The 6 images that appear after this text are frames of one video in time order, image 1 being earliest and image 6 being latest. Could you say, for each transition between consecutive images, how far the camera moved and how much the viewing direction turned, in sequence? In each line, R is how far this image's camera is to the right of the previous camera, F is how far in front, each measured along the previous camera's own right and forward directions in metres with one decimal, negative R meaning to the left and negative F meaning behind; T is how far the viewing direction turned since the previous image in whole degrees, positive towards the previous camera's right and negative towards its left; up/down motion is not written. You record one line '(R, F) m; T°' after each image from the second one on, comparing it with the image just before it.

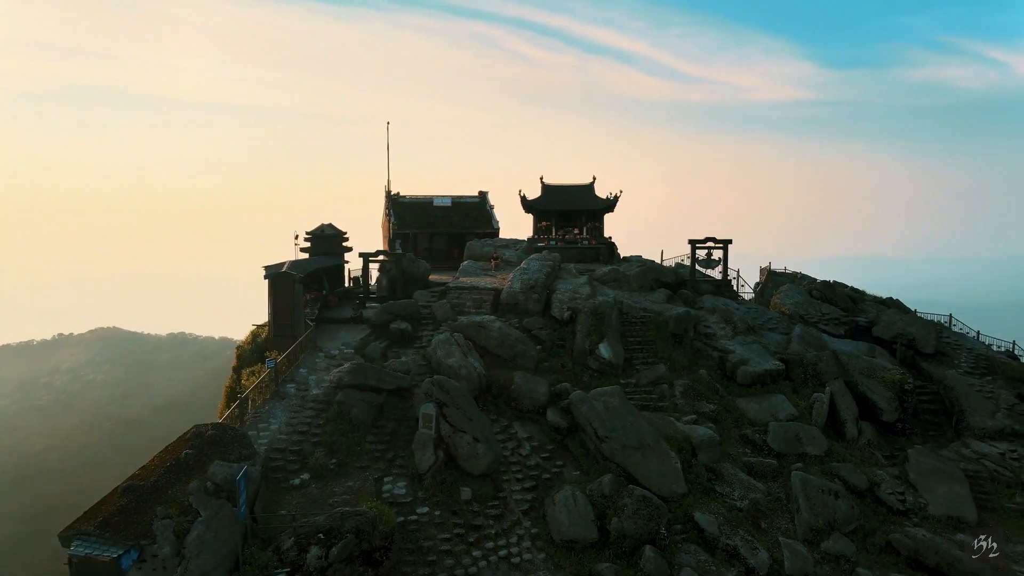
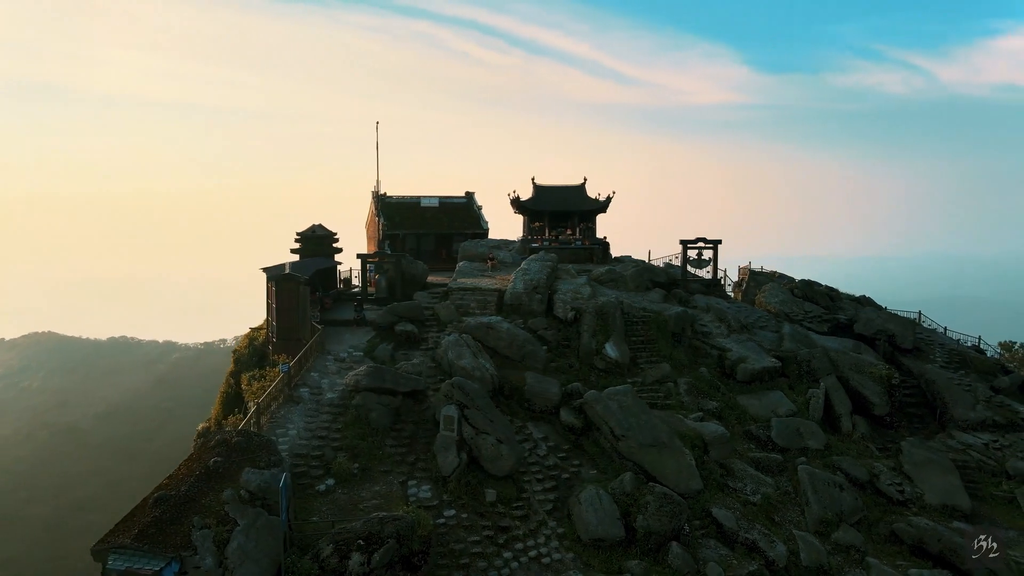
(-1.5, +0.1) m; +4°
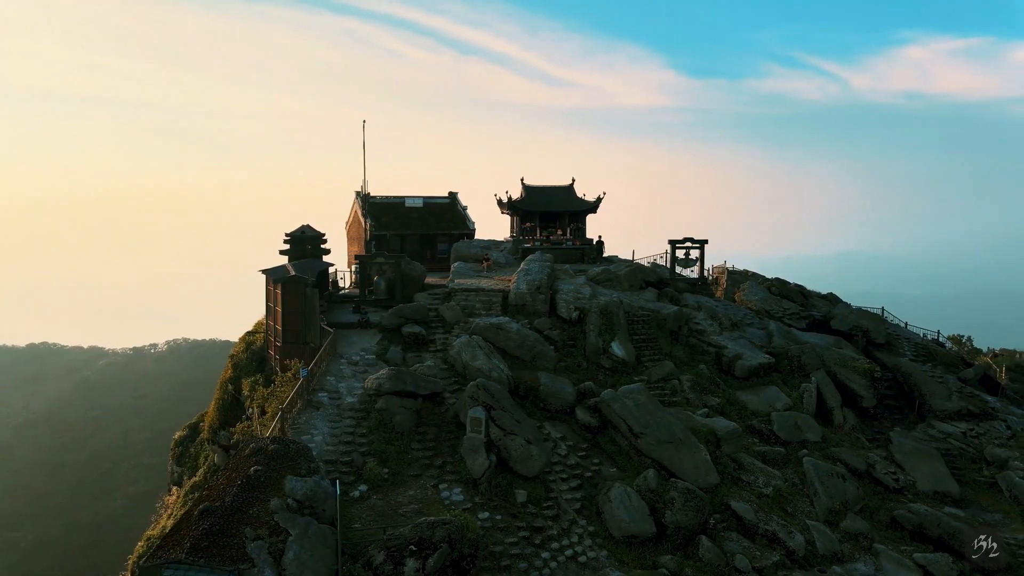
(-1.8, +0.1) m; +4°
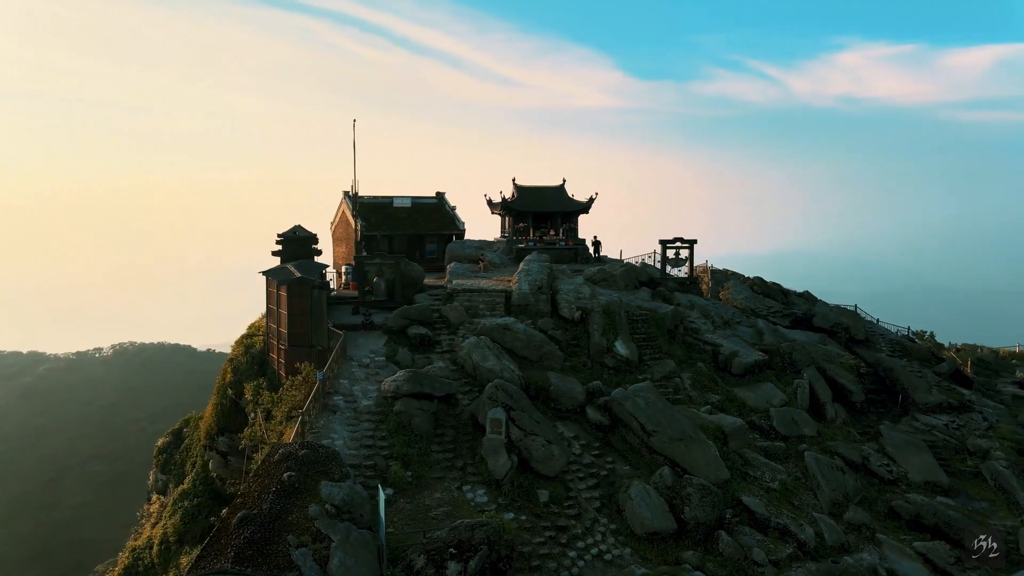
(-1.3, 0.0) m; +3°
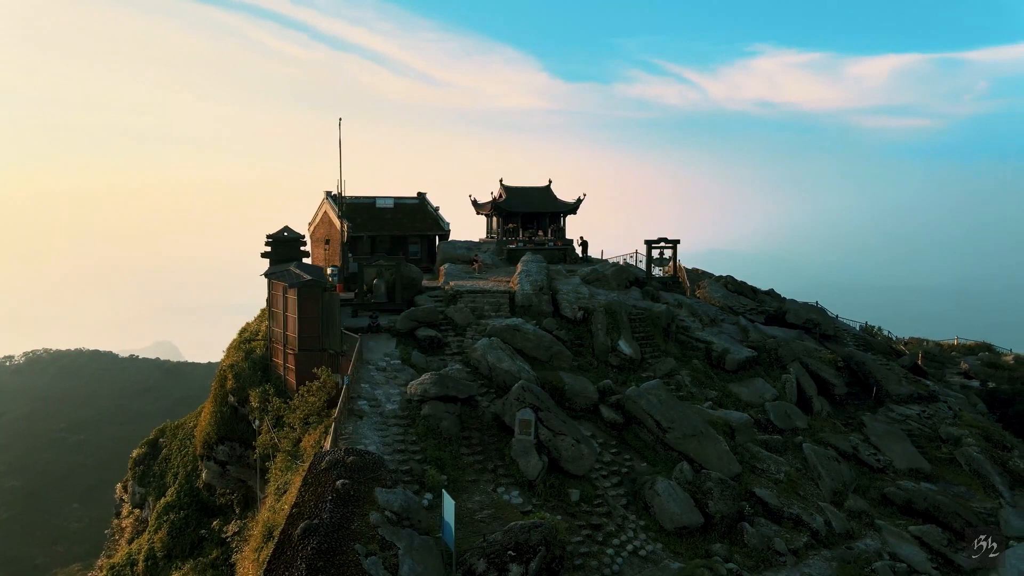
(-1.9, +0.1) m; +5°
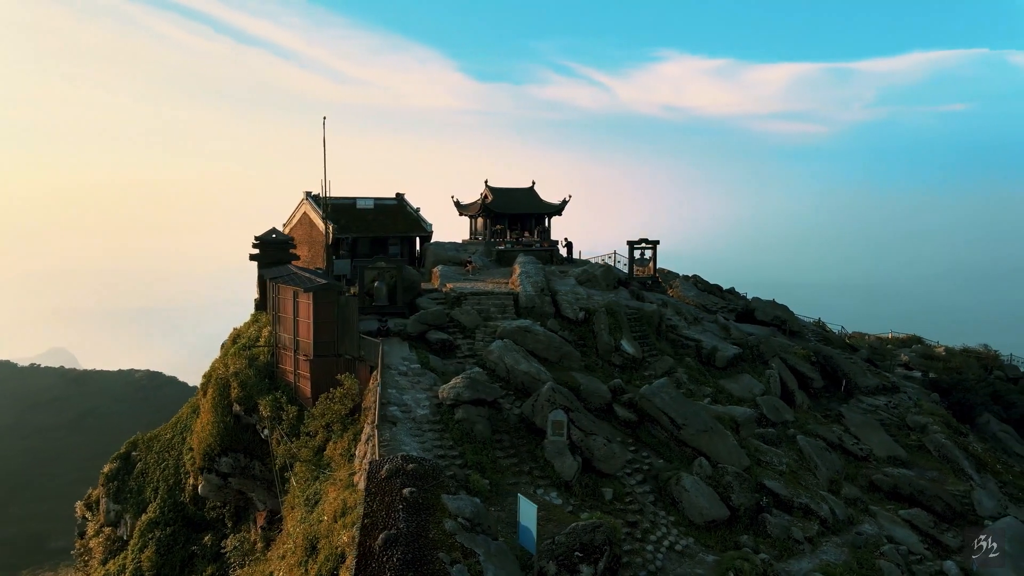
(-2.3, +0.1) m; +6°
